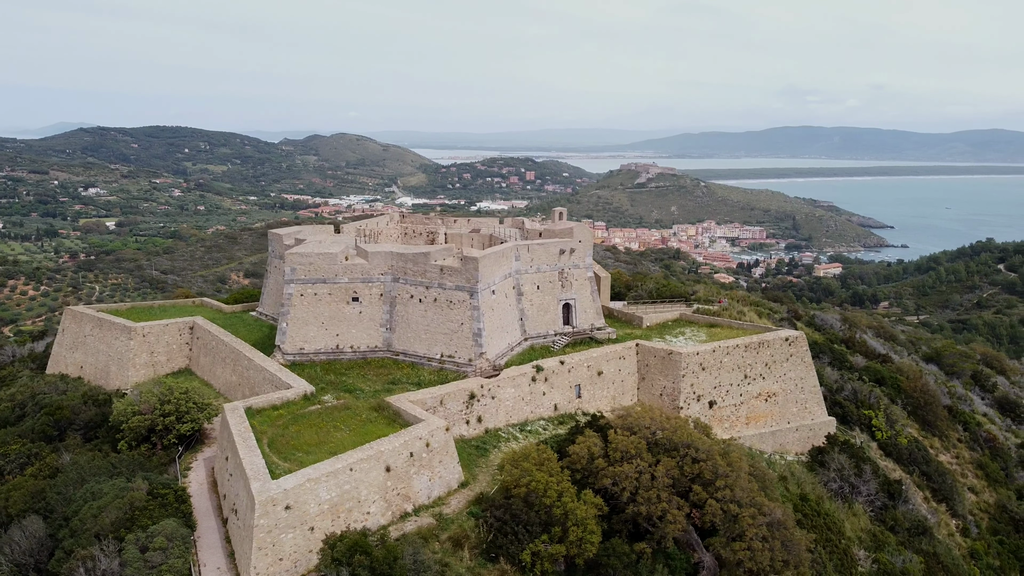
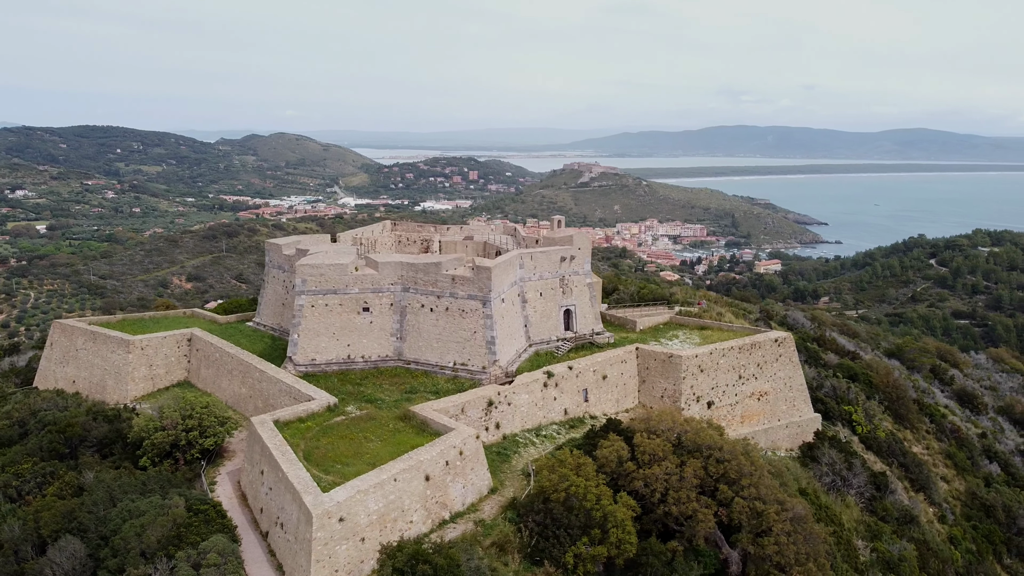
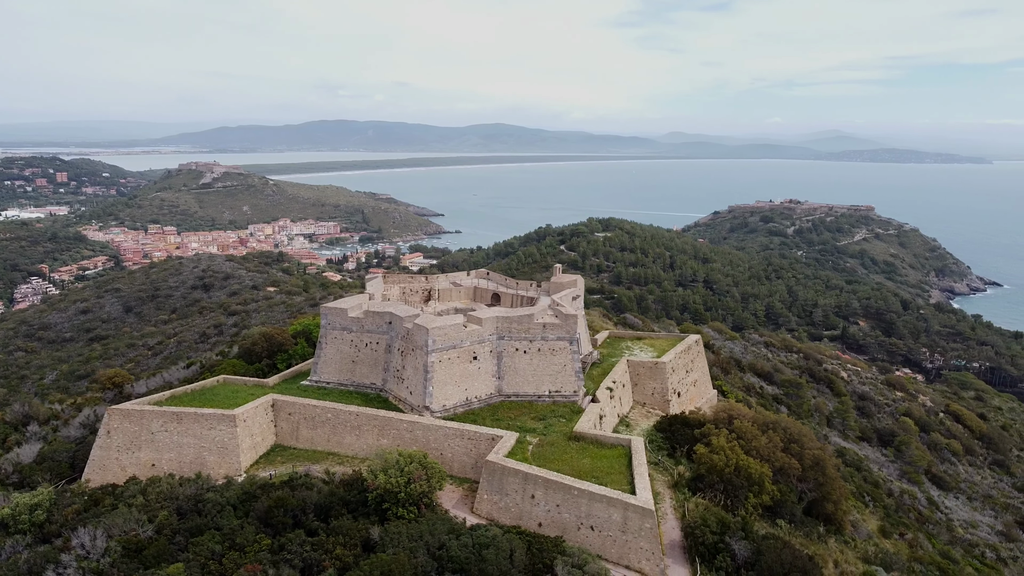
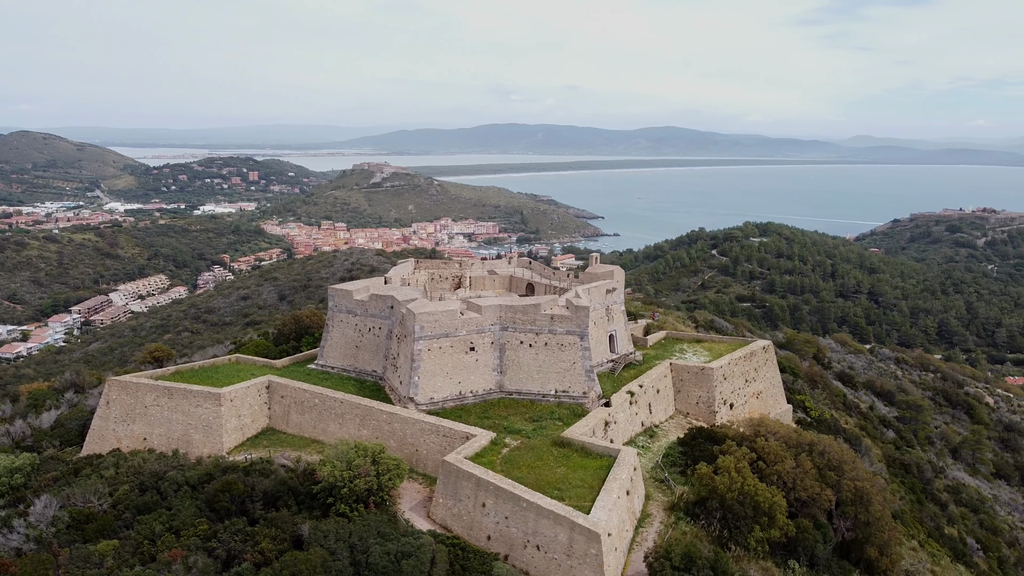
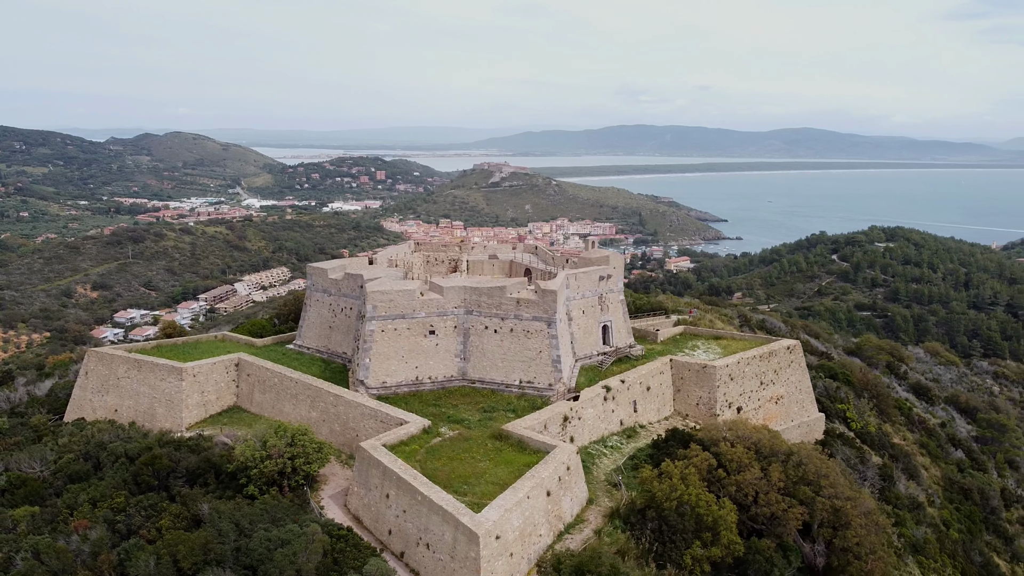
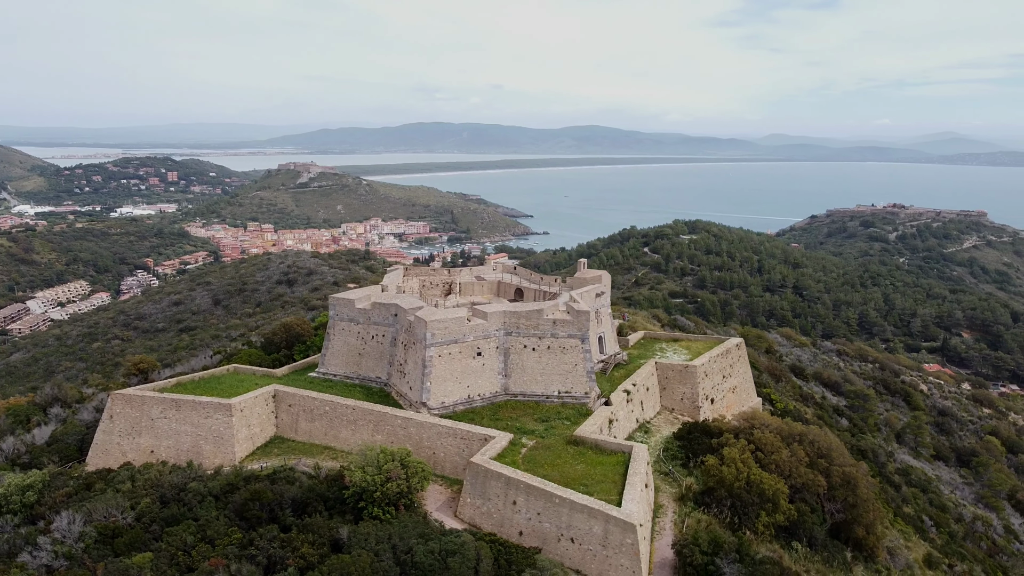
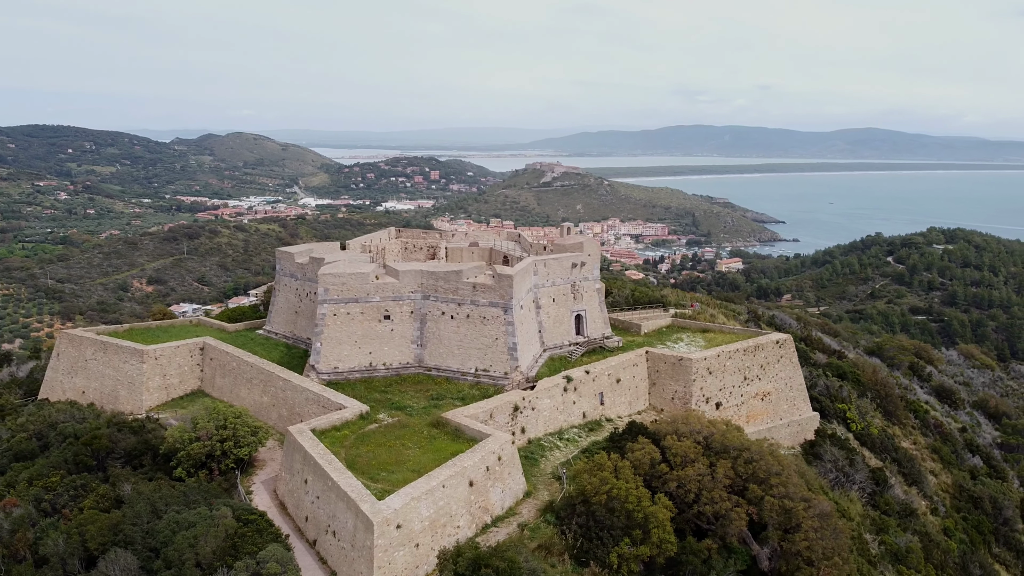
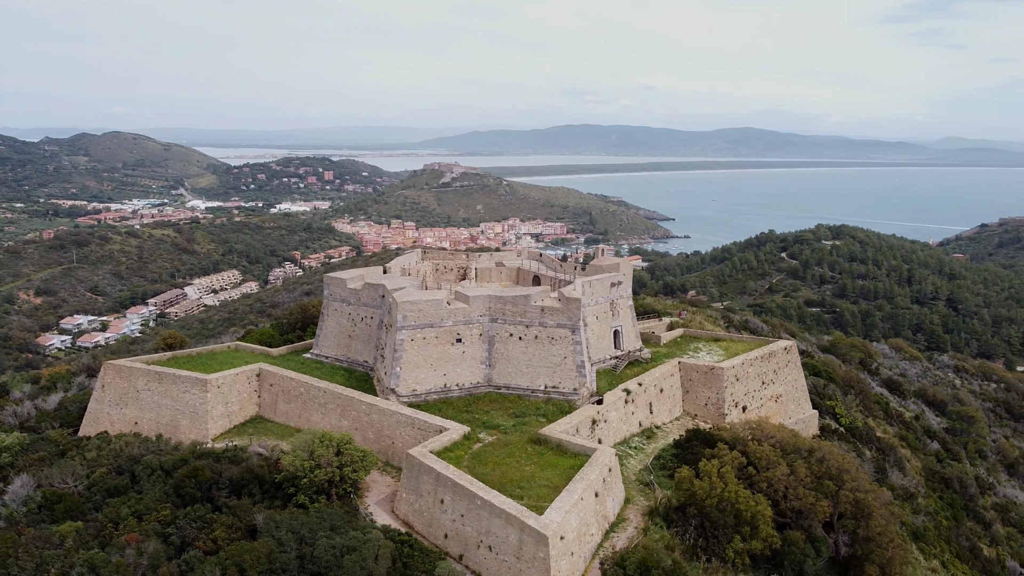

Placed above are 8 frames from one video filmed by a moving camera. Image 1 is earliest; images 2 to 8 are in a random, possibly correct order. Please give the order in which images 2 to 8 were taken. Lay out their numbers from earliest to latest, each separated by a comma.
2, 7, 5, 8, 4, 6, 3
